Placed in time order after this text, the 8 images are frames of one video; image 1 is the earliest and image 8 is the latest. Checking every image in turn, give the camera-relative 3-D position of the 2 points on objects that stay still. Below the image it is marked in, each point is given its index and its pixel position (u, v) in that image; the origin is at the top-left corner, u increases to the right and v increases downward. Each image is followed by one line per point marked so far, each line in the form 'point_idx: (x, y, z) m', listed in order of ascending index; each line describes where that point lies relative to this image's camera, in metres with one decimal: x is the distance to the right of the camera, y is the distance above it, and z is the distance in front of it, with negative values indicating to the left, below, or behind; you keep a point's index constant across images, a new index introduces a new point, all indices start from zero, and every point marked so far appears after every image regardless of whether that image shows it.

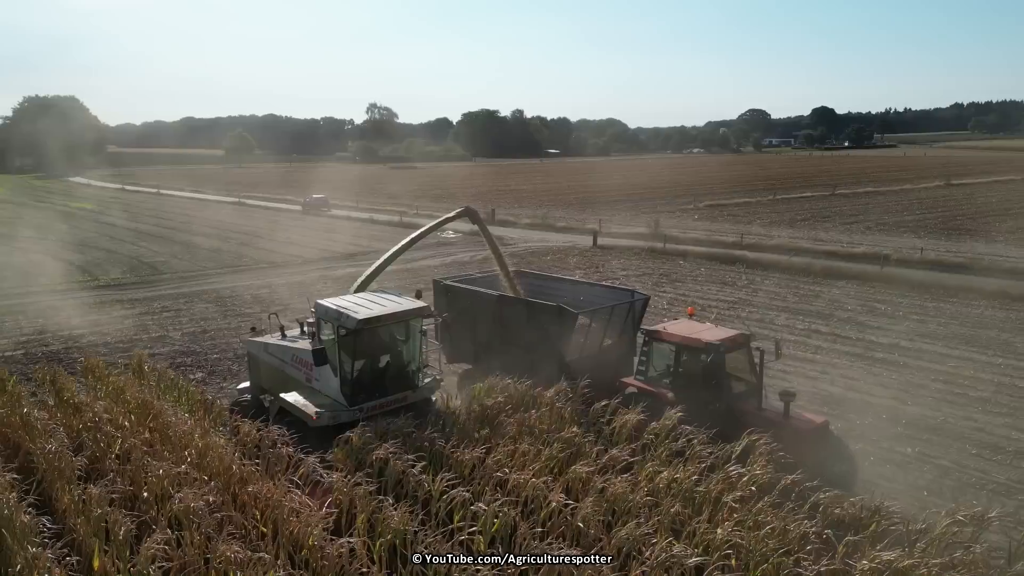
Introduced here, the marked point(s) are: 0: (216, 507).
0: (-2.3, -1.7, +5.8) m
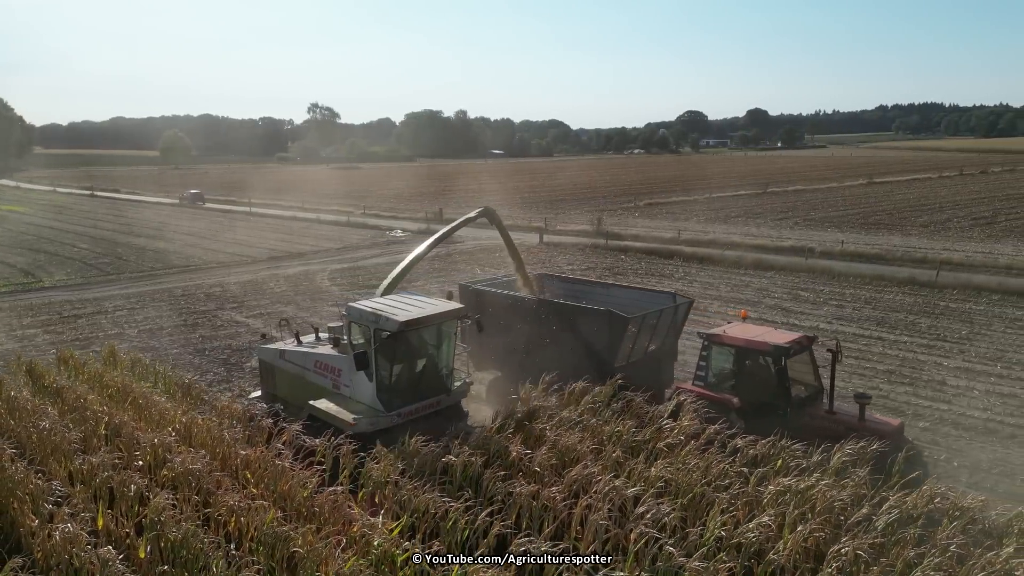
0: (-2.6, -1.6, +6.3) m
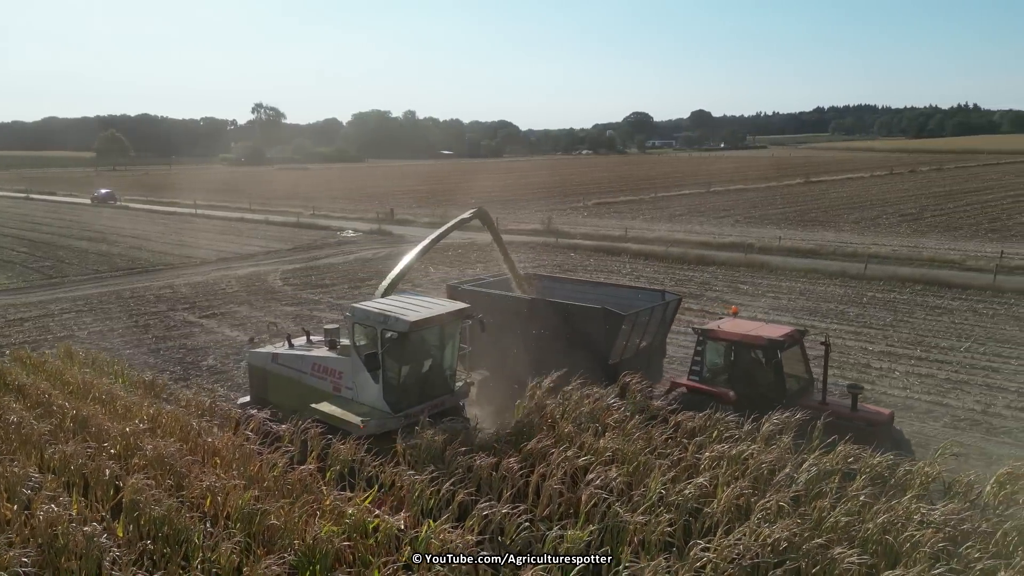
0: (-3.0, -1.5, +6.5) m
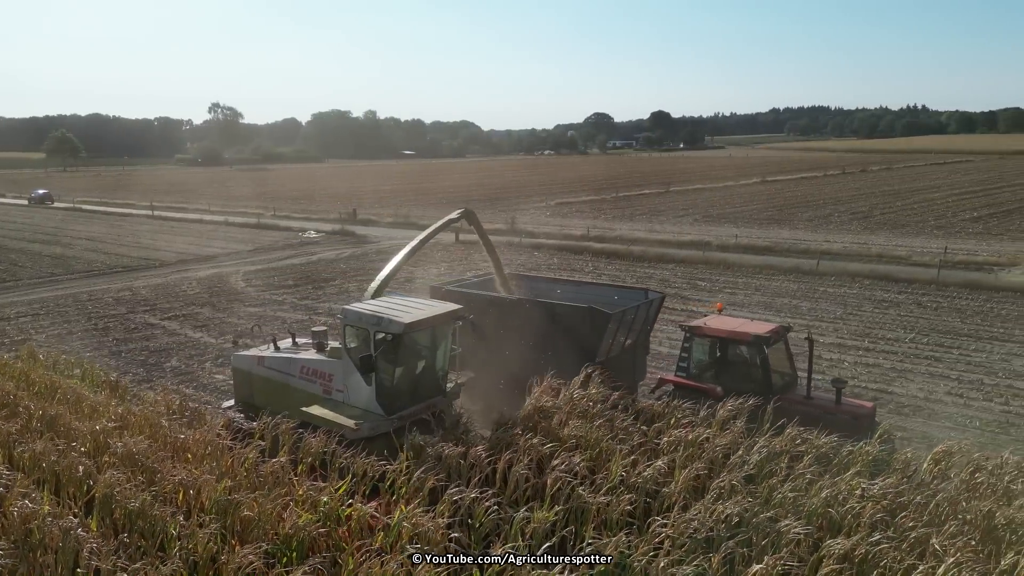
0: (-3.3, -1.5, +6.6) m
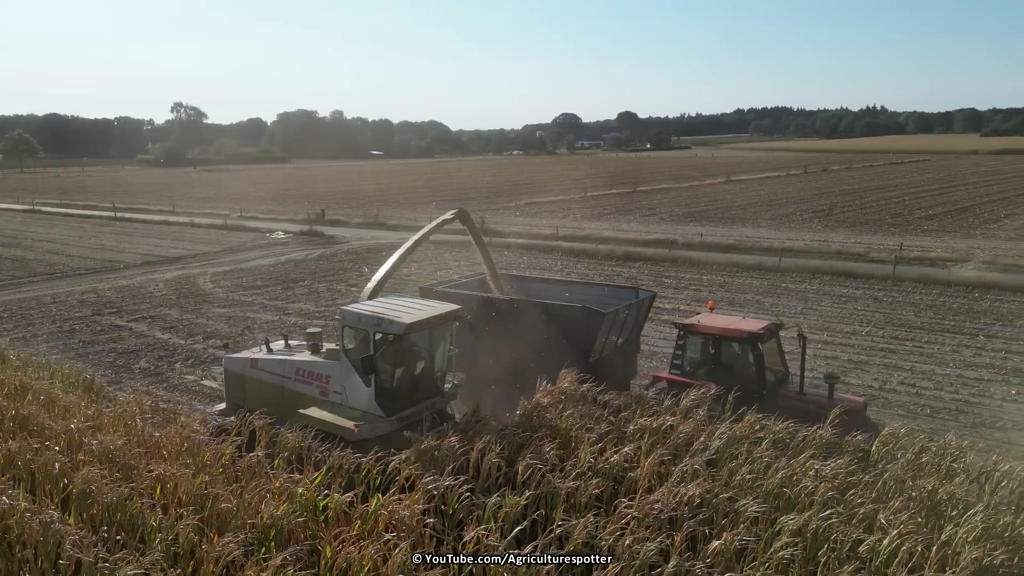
0: (-3.6, -1.5, +6.6) m
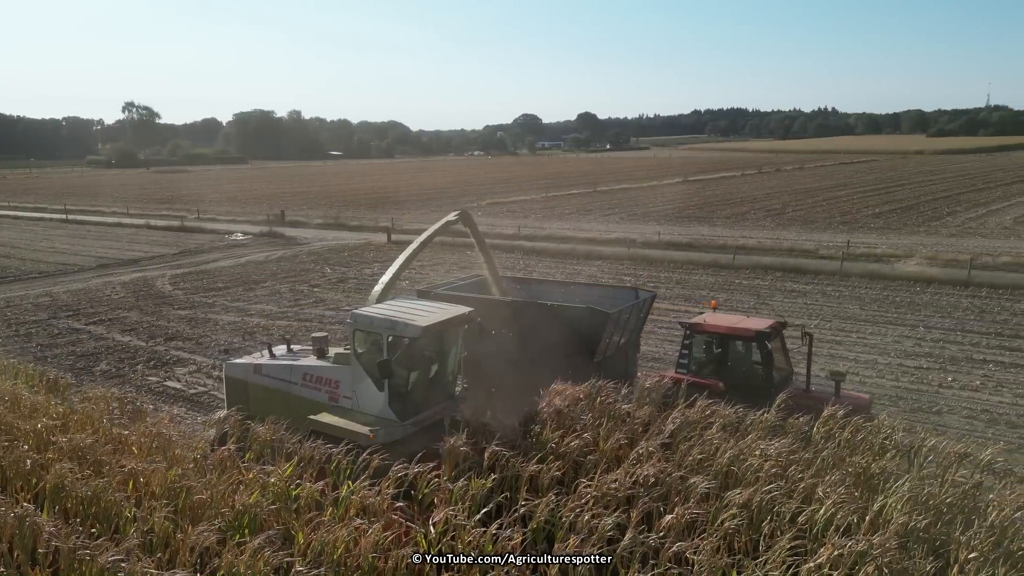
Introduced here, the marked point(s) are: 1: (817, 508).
0: (-3.9, -1.5, +6.7) m
1: (+2.6, -1.9, +6.0) m
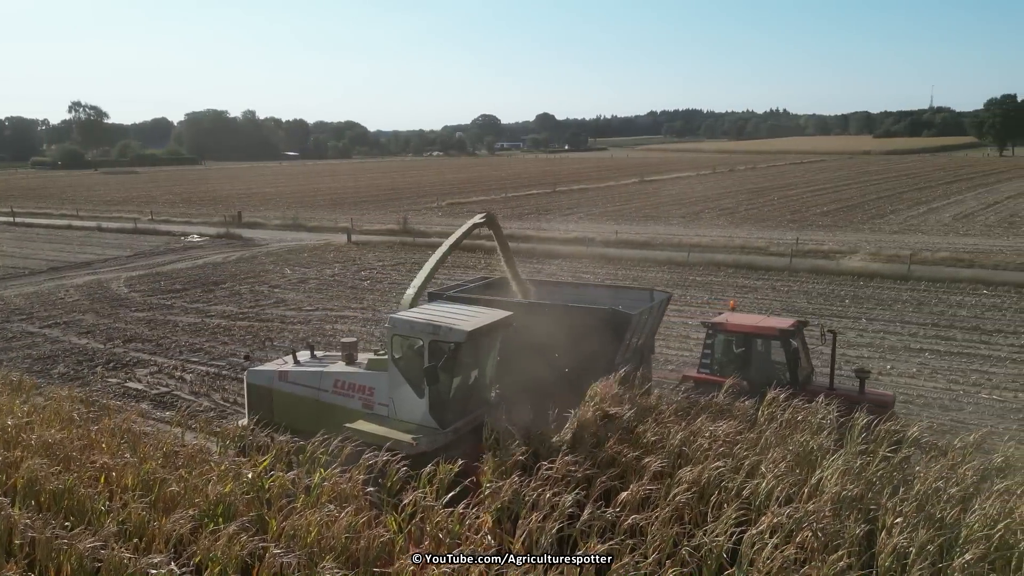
0: (-4.3, -1.5, +6.8) m
1: (+2.3, -1.8, +6.5) m
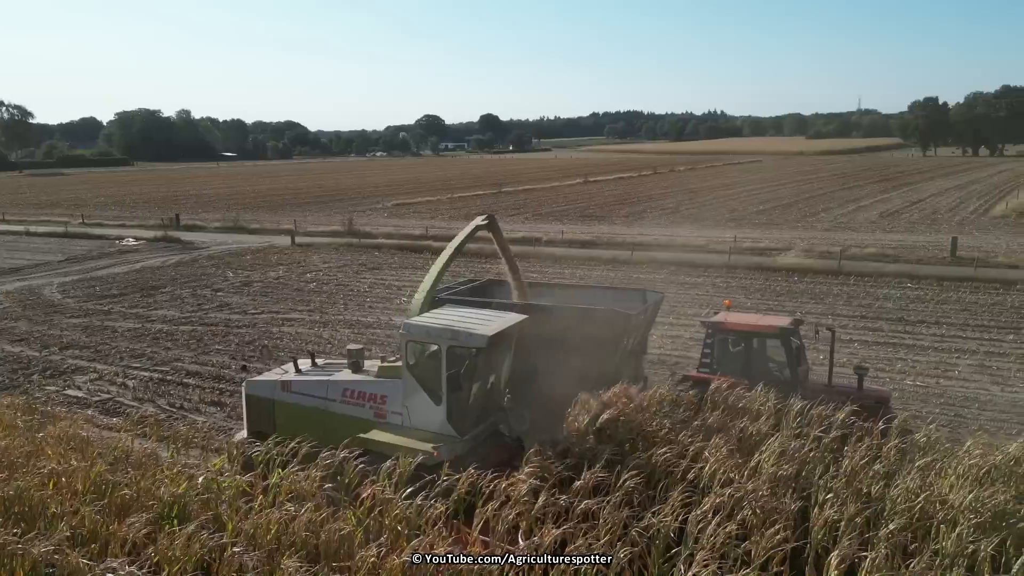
0: (-4.7, -1.5, +6.6) m
1: (+1.9, -1.7, +6.8) m
